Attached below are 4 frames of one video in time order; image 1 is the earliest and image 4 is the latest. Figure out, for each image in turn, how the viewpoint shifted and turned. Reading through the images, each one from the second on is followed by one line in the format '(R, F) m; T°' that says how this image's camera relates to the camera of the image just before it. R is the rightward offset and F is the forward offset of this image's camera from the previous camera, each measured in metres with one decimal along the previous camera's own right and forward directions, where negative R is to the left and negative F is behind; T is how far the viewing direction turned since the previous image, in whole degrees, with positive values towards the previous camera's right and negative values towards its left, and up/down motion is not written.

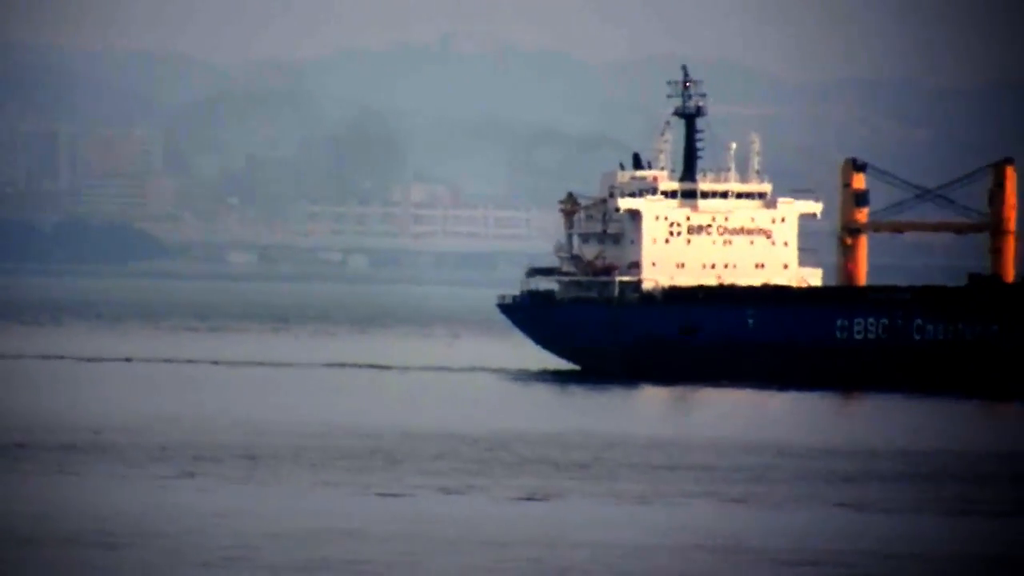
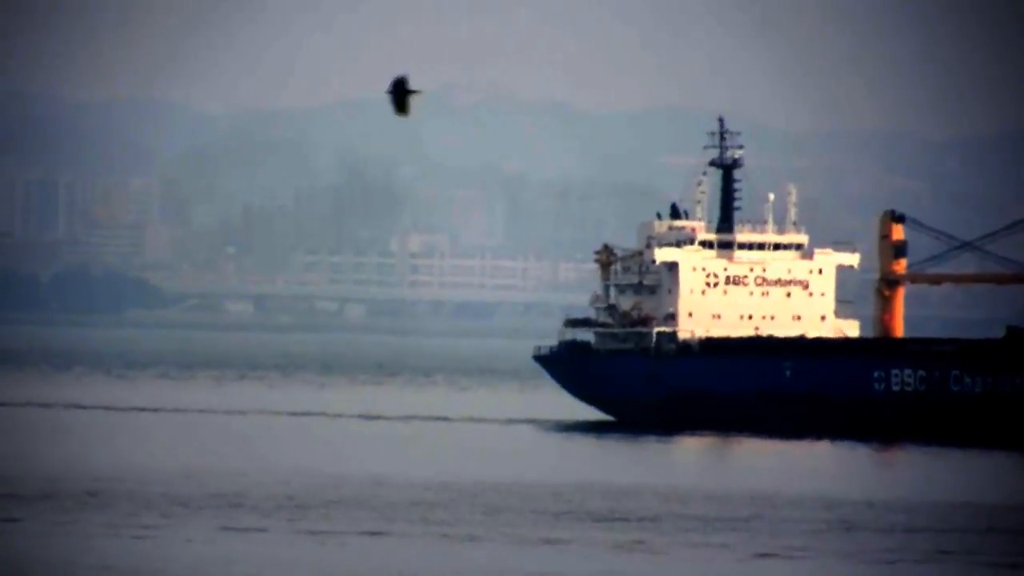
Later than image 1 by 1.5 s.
(0.0, 0.0) m; -1°
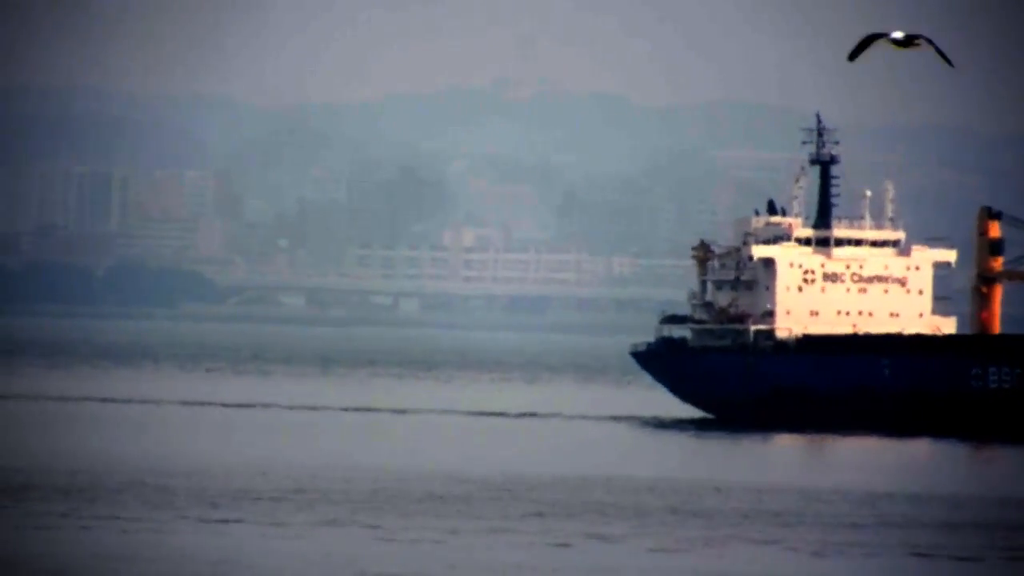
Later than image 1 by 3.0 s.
(+0.2, -0.2) m; -3°
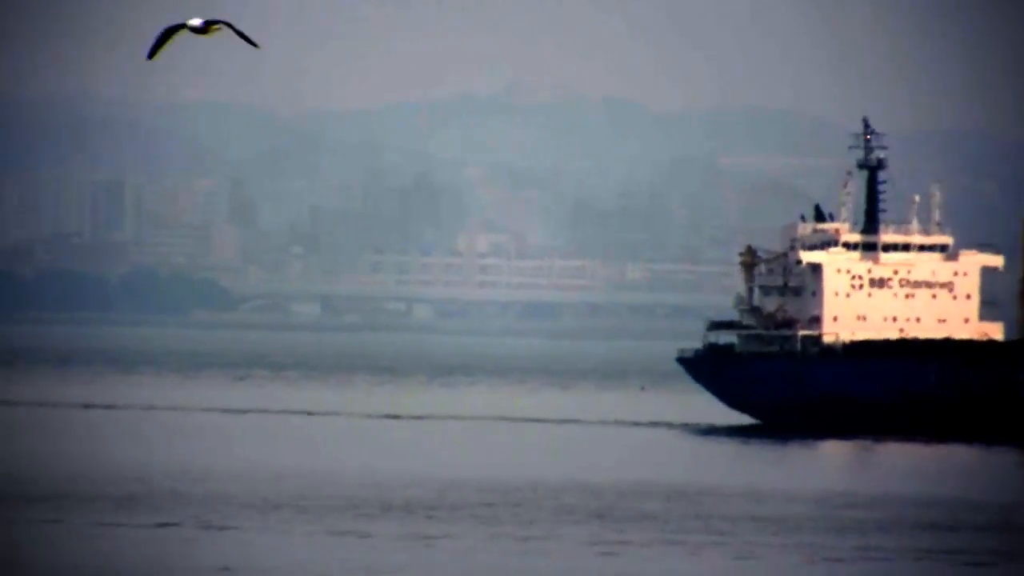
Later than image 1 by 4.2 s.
(+0.4, +0.1) m; -2°
